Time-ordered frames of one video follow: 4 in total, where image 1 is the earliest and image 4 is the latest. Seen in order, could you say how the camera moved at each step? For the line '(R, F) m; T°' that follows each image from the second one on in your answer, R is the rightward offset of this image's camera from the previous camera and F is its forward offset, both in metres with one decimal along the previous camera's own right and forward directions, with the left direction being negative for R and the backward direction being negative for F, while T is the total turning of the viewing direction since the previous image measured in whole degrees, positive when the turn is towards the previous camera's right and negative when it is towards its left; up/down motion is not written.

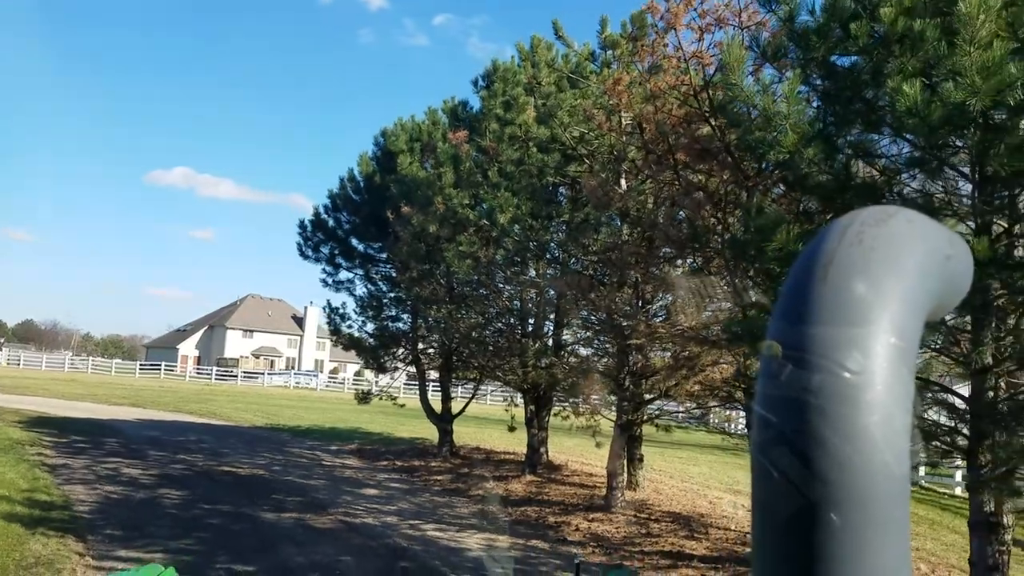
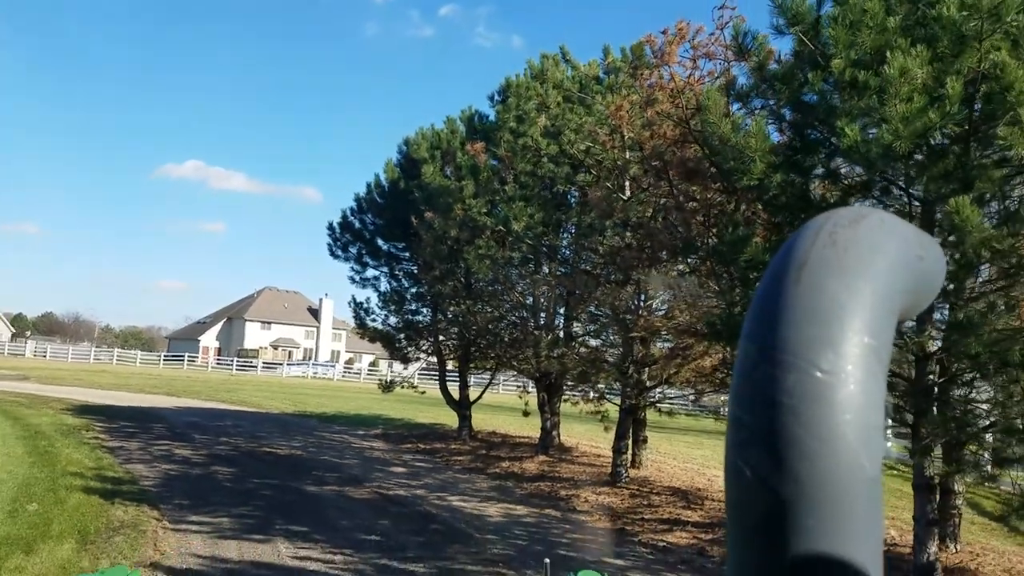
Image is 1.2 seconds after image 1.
(0.0, -1.3) m; -1°
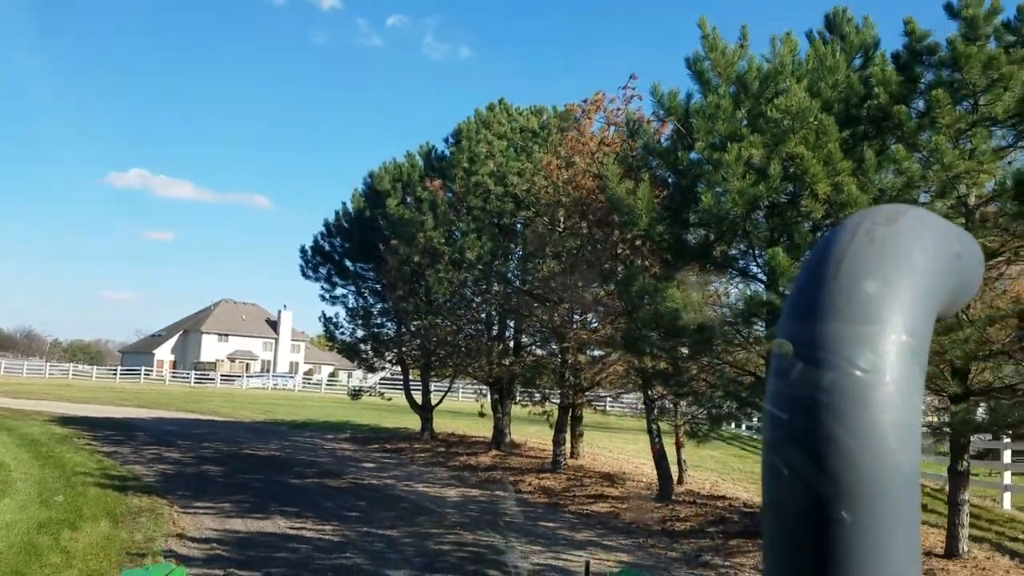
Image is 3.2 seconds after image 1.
(+0.1, -2.2) m; +3°
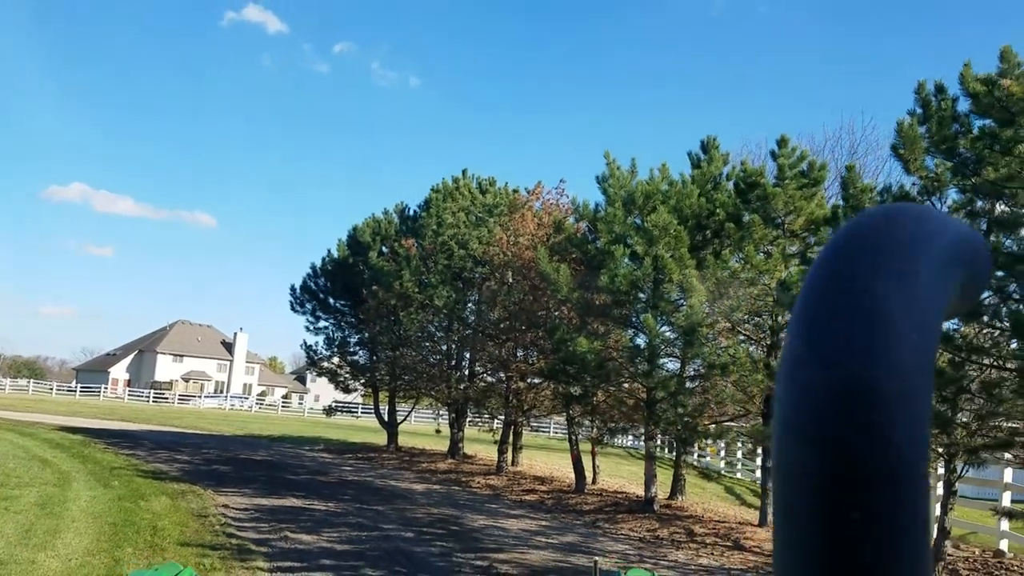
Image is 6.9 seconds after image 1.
(-0.1, -4.1) m; +3°
